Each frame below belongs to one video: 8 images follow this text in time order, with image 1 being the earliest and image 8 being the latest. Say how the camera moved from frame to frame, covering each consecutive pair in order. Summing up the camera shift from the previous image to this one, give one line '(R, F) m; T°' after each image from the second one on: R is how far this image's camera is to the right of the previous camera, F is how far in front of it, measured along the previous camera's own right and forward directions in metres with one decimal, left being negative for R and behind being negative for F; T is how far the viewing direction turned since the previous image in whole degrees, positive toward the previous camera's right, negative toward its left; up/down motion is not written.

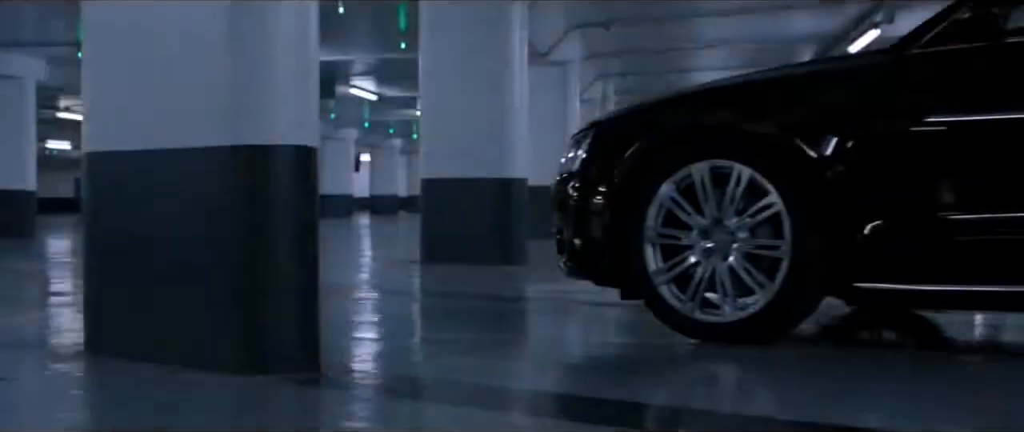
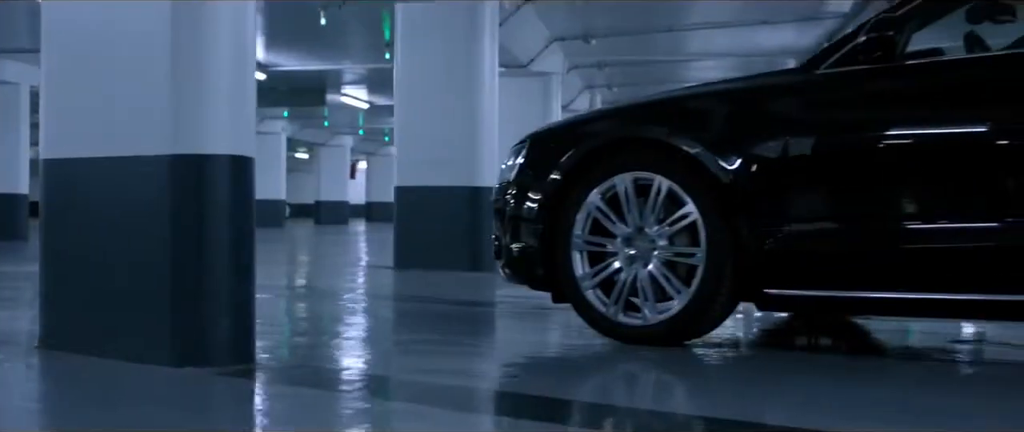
(+0.3, -0.2) m; -1°
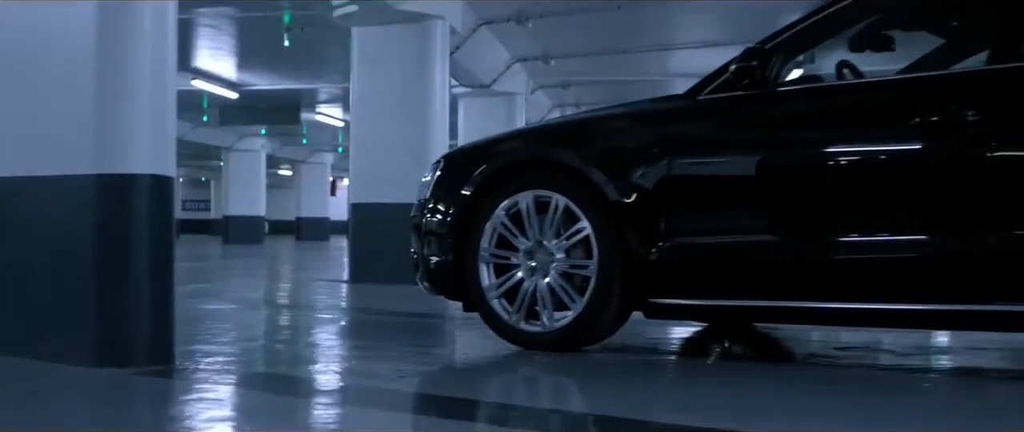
(+0.3, -0.3) m; 0°
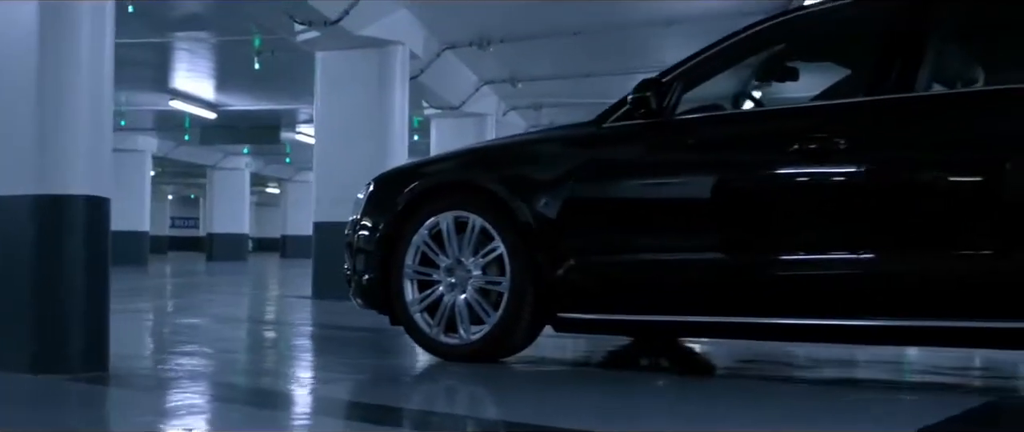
(+0.3, -0.3) m; 0°
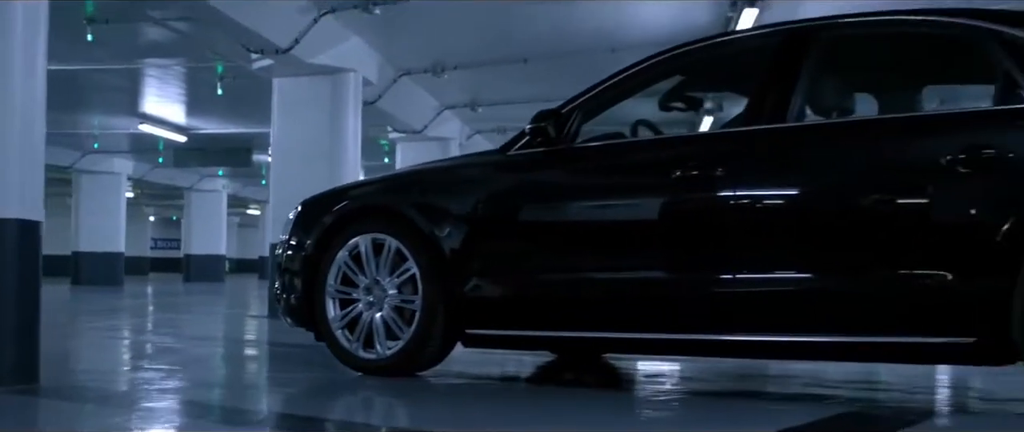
(+0.3, -0.3) m; 0°
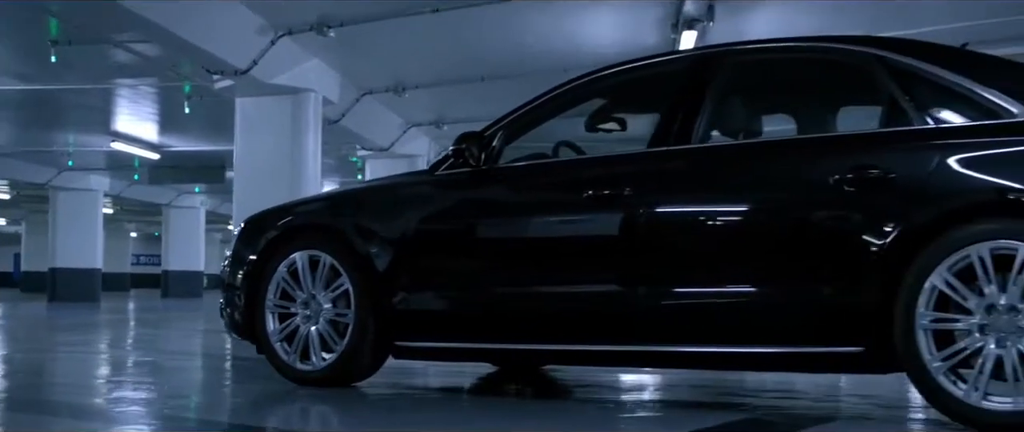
(+0.2, -0.2) m; 0°
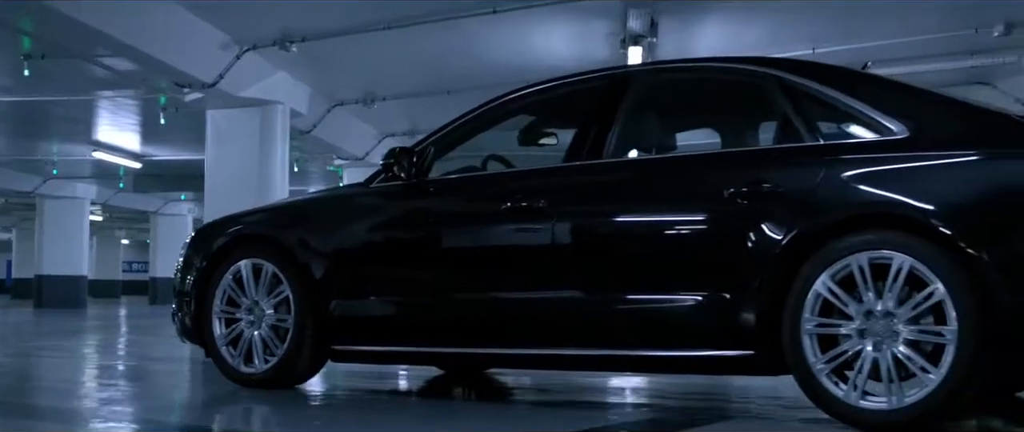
(+0.3, -0.3) m; 0°
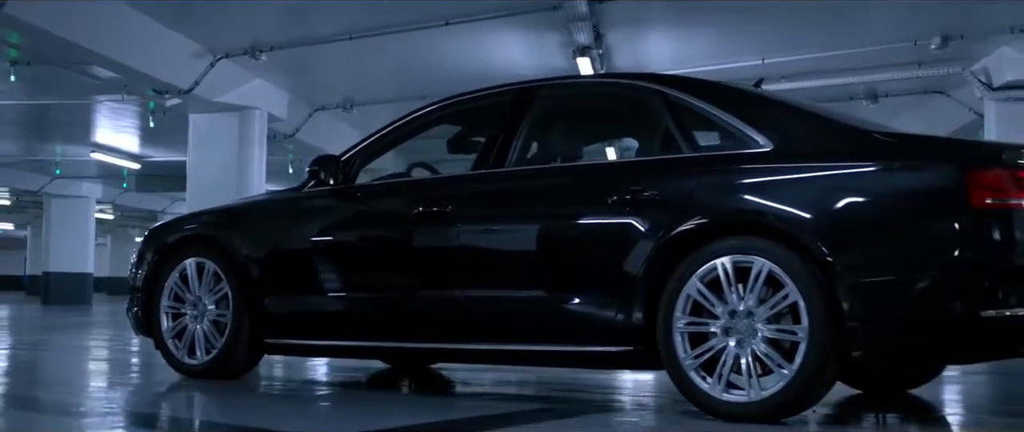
(+0.5, -0.4) m; -1°
